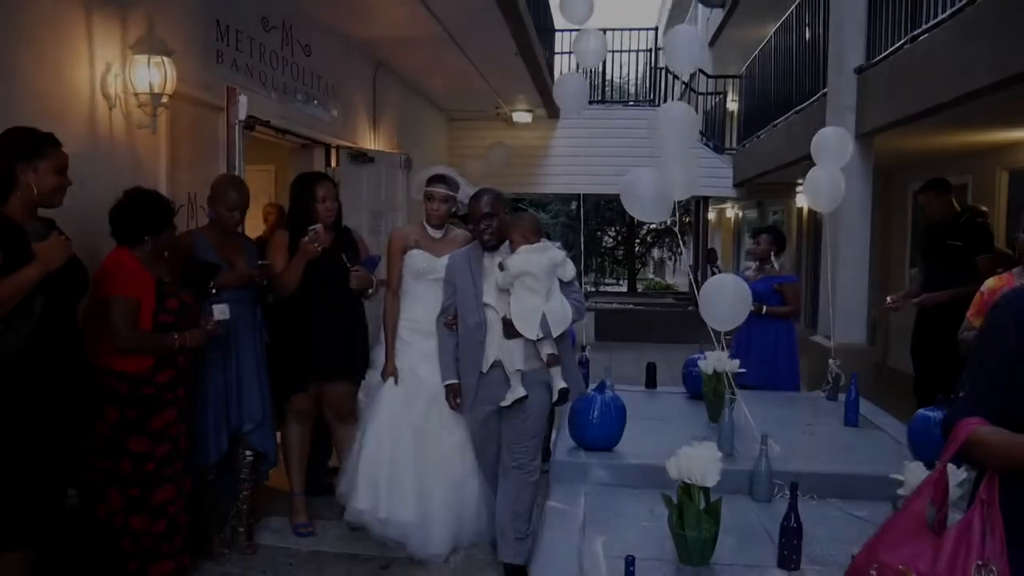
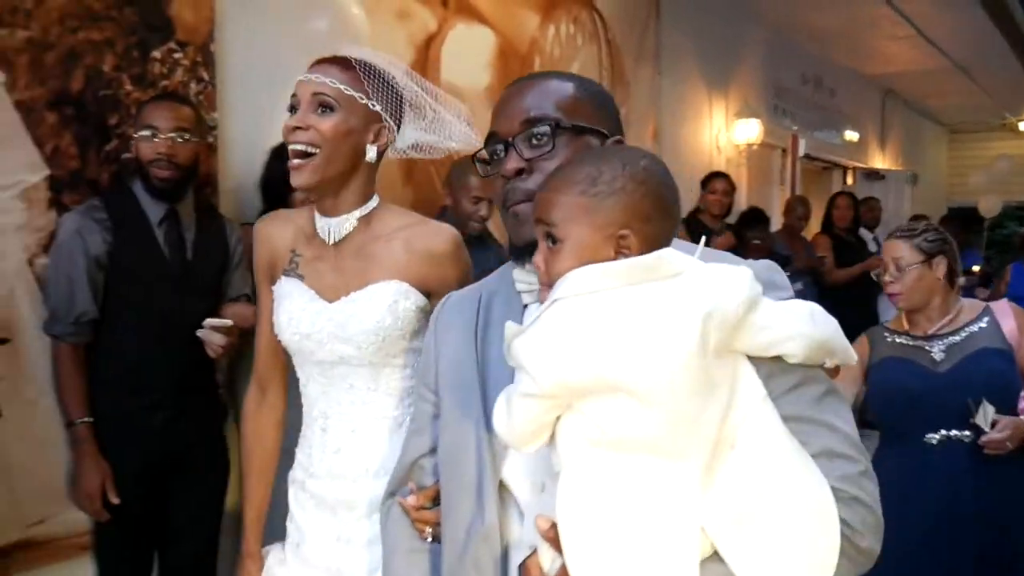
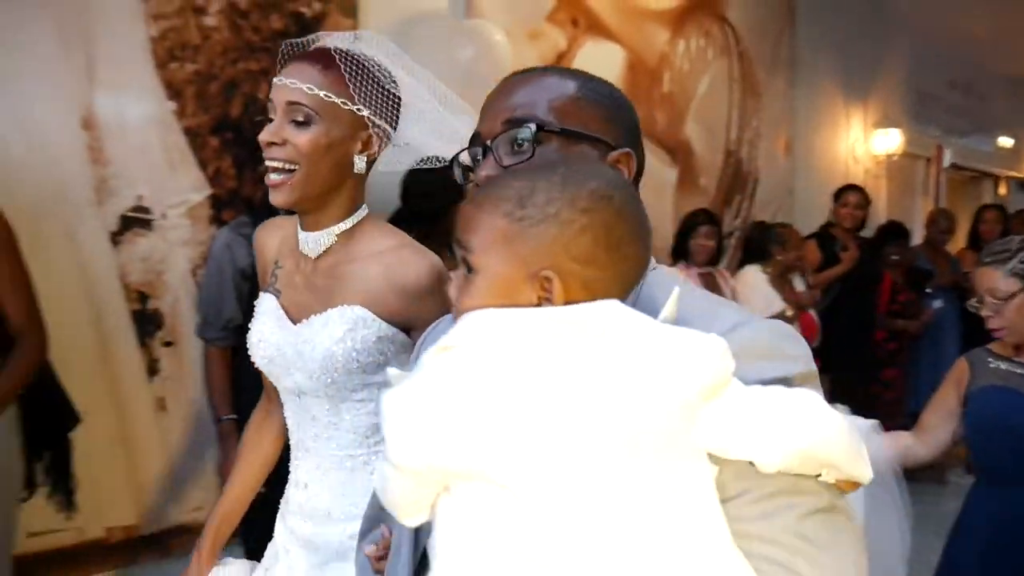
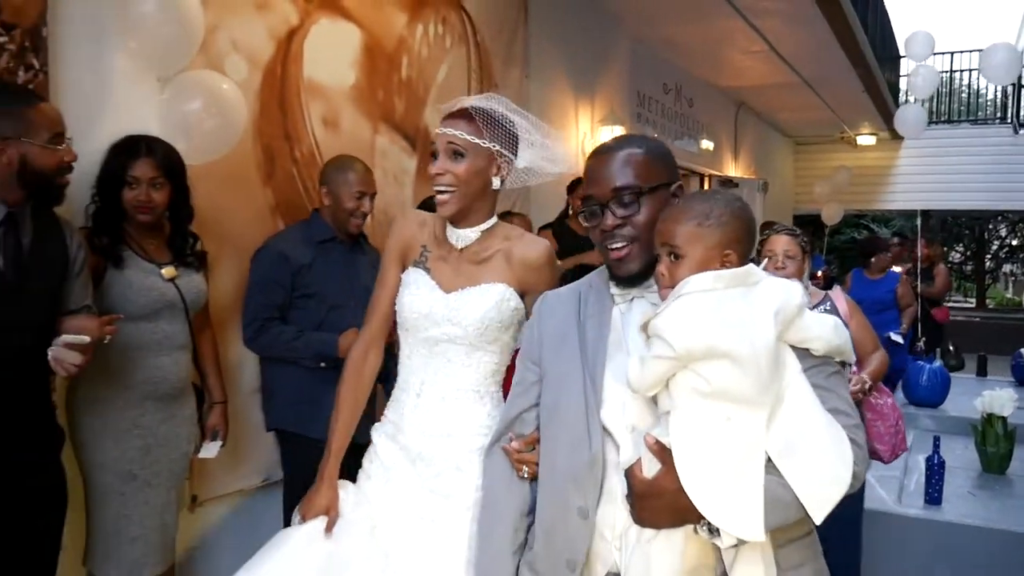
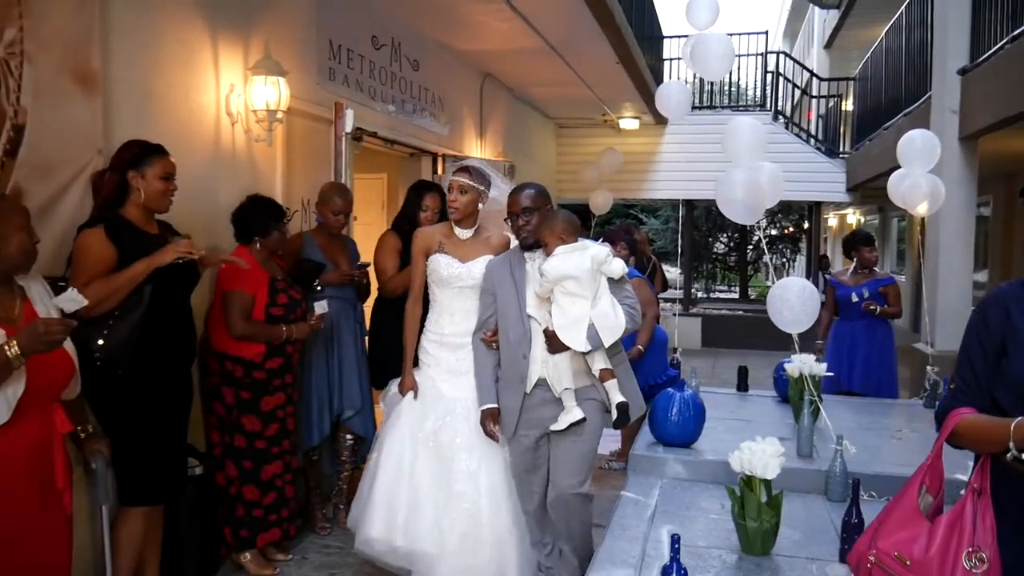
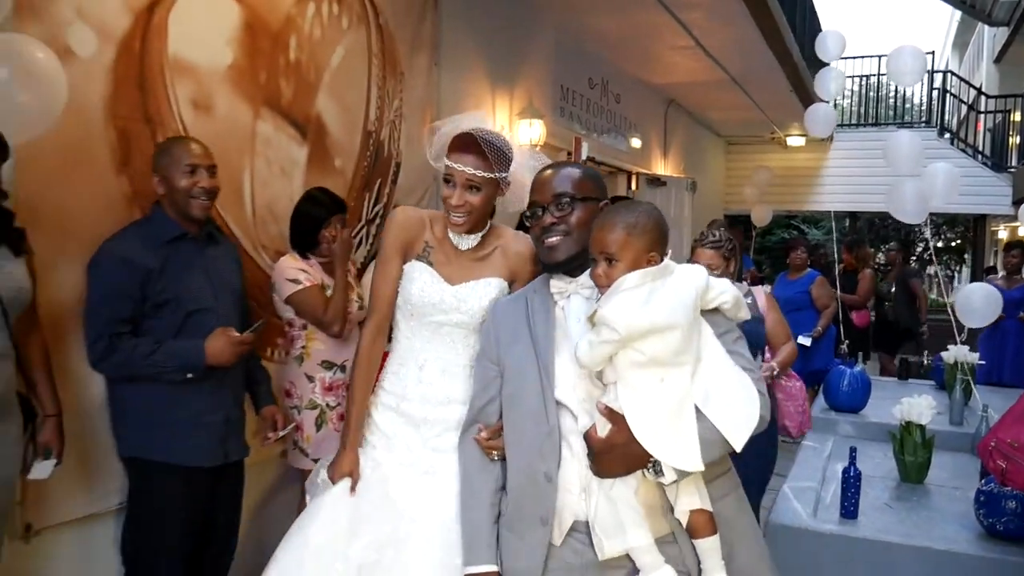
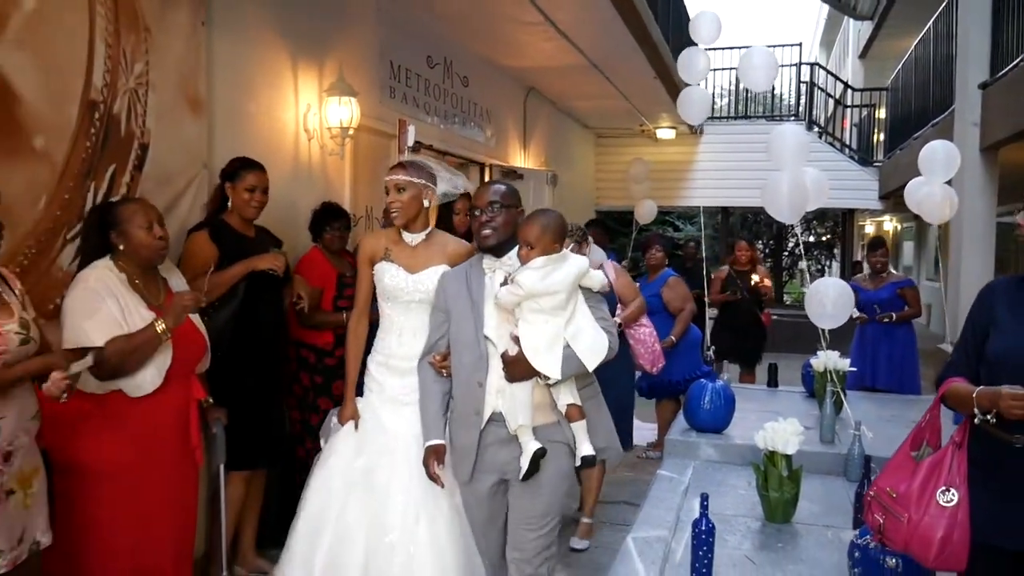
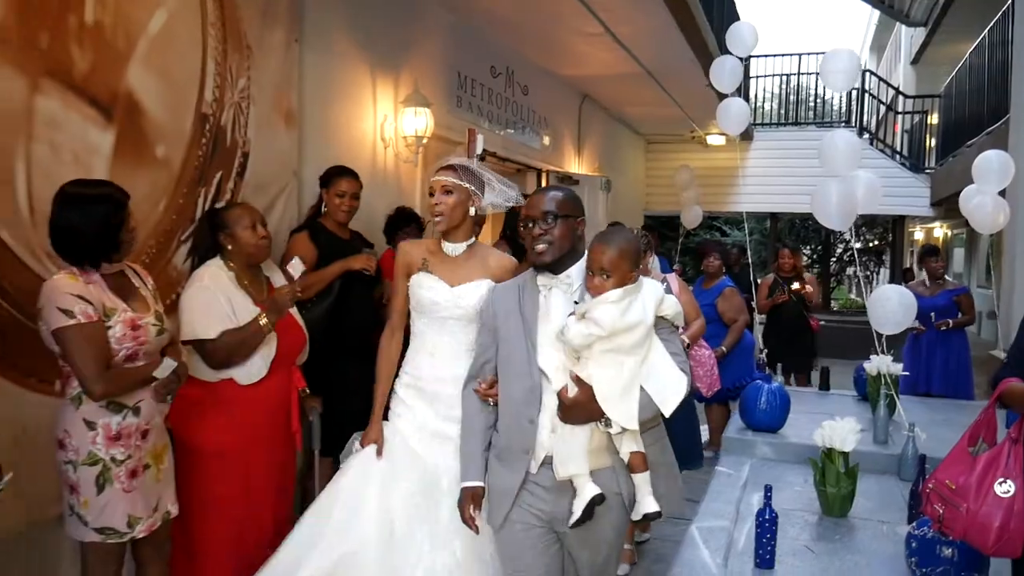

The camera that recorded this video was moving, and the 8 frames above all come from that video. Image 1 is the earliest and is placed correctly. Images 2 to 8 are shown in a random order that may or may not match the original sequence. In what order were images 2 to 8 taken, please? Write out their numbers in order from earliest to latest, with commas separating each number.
5, 7, 8, 6, 4, 2, 3
